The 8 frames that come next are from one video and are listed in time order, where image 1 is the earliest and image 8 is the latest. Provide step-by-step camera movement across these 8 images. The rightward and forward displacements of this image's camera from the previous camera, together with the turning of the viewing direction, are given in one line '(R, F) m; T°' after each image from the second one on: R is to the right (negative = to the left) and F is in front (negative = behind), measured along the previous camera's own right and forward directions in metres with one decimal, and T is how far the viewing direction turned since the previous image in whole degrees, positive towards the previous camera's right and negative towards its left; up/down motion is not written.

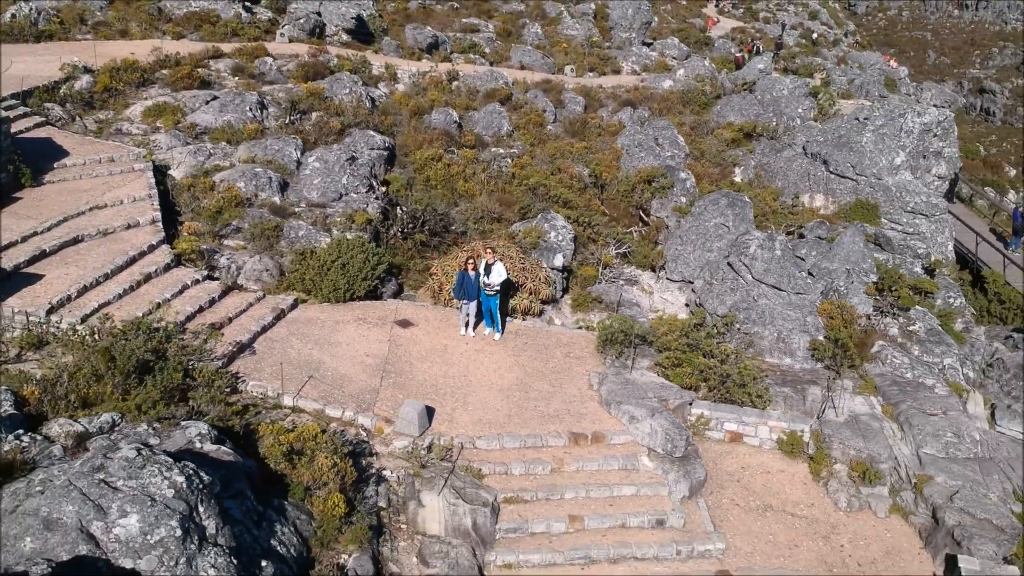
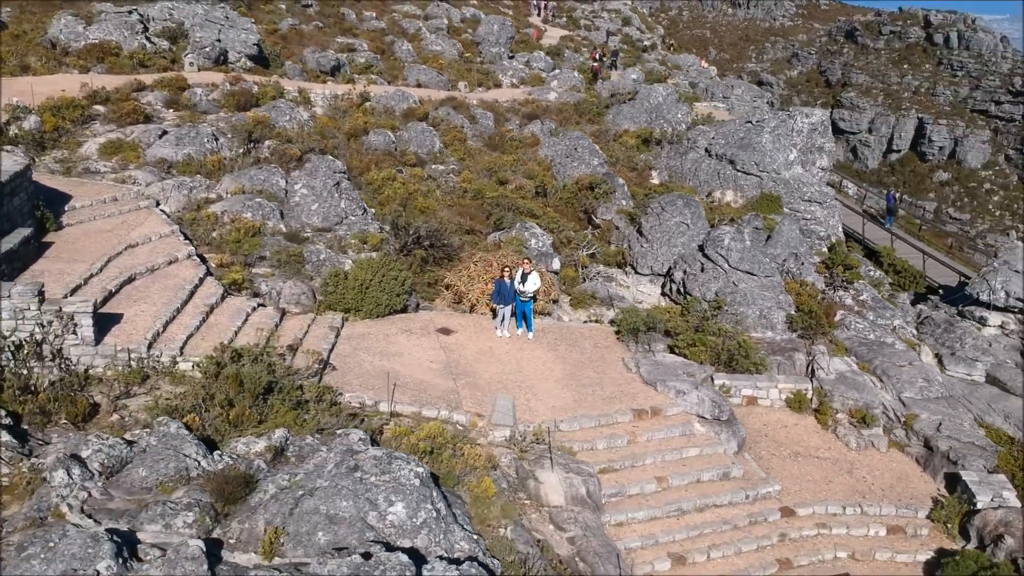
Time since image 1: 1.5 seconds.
(-3.0, -1.2) m; +11°
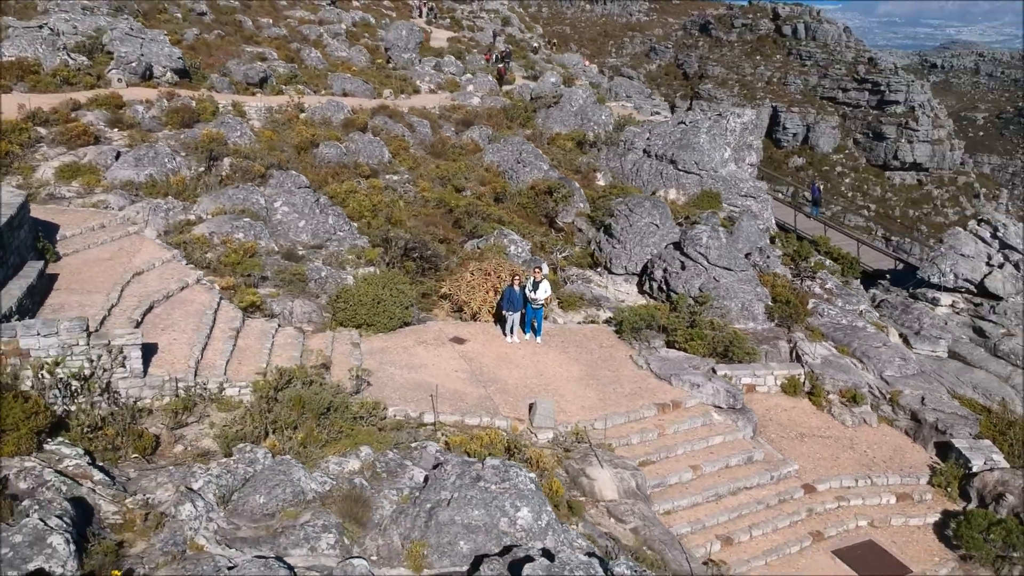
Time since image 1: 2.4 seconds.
(-2.0, -0.4) m; +8°
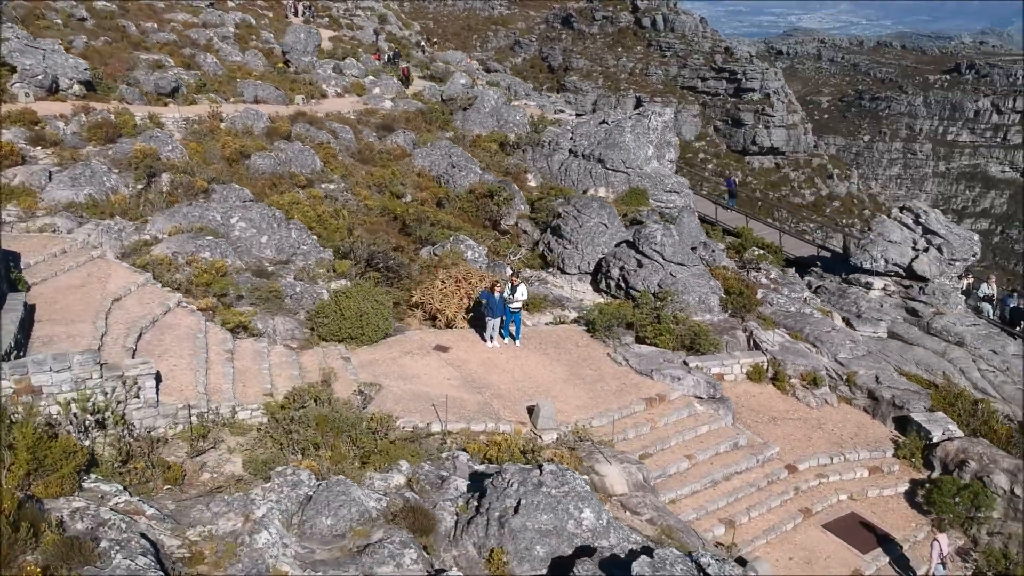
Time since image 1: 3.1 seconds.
(-1.6, -0.3) m; +8°
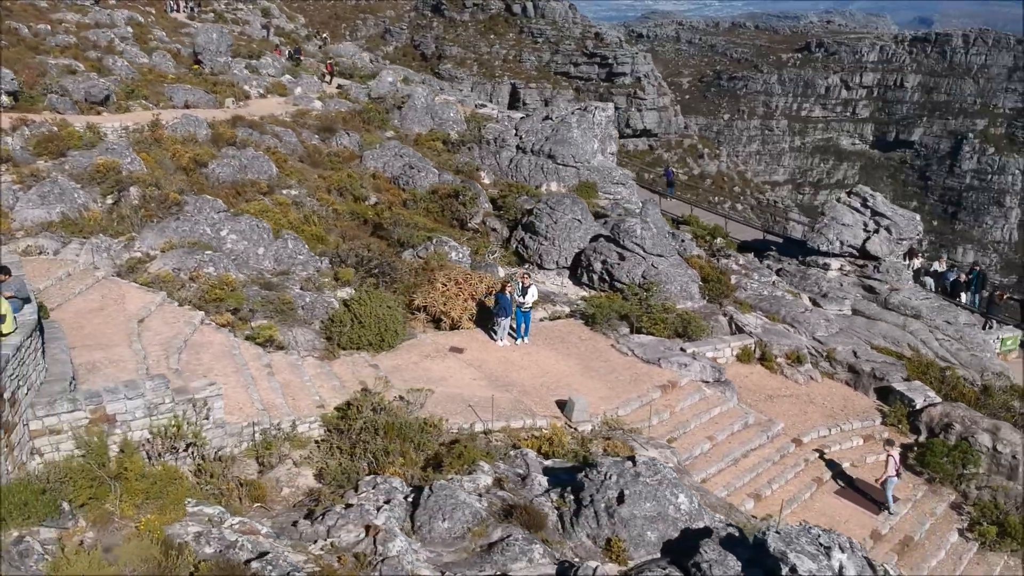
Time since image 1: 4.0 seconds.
(-2.0, -0.4) m; +7°
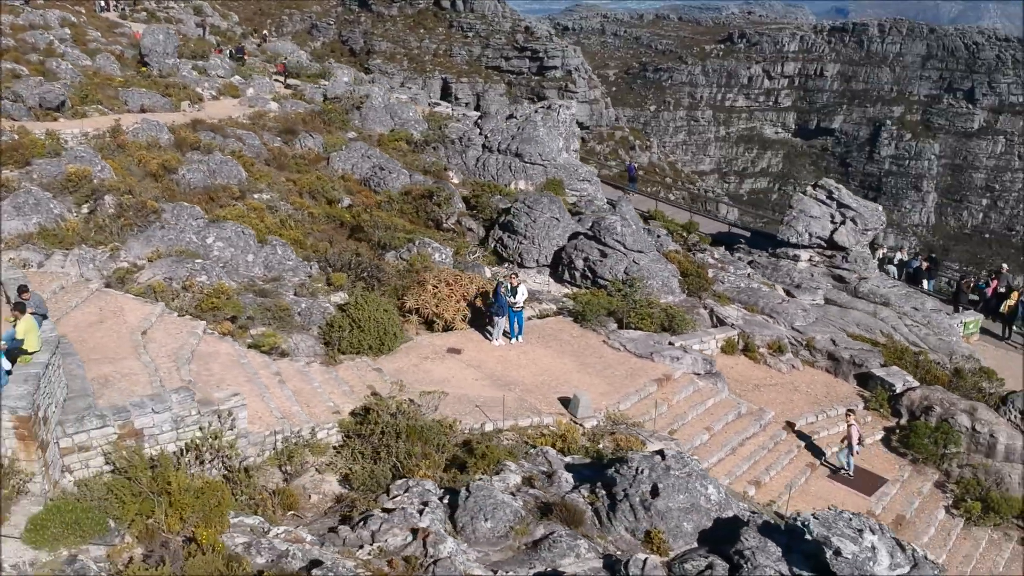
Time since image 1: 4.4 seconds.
(-1.0, -0.2) m; +4°
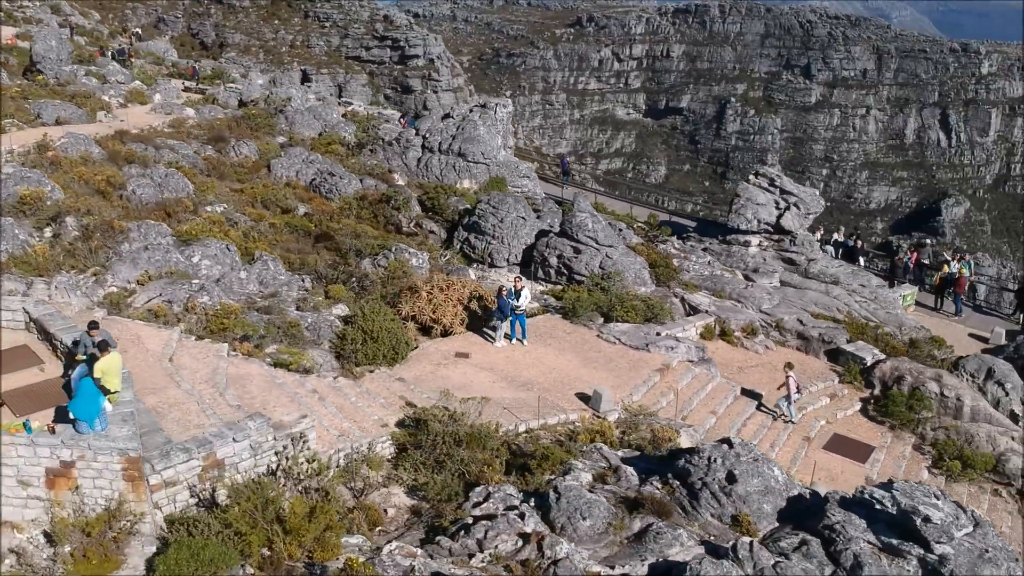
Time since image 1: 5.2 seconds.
(-2.1, -0.3) m; +8°
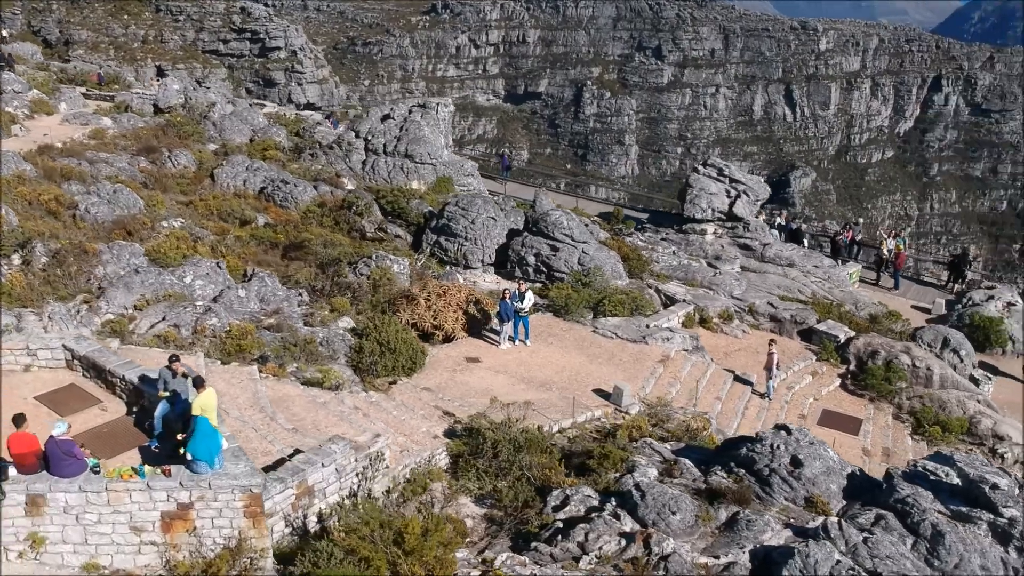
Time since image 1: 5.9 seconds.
(-2.2, -0.1) m; +8°
